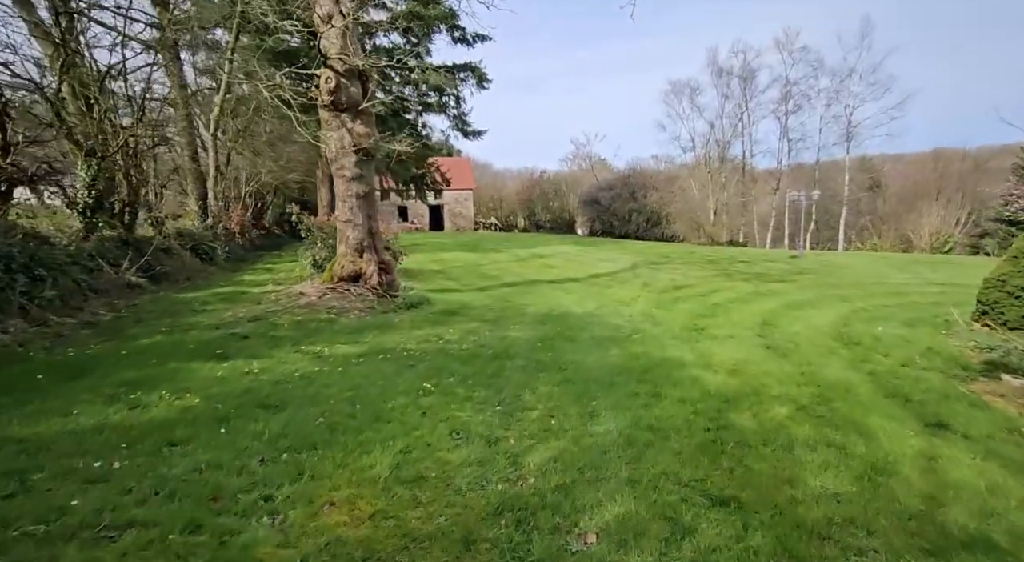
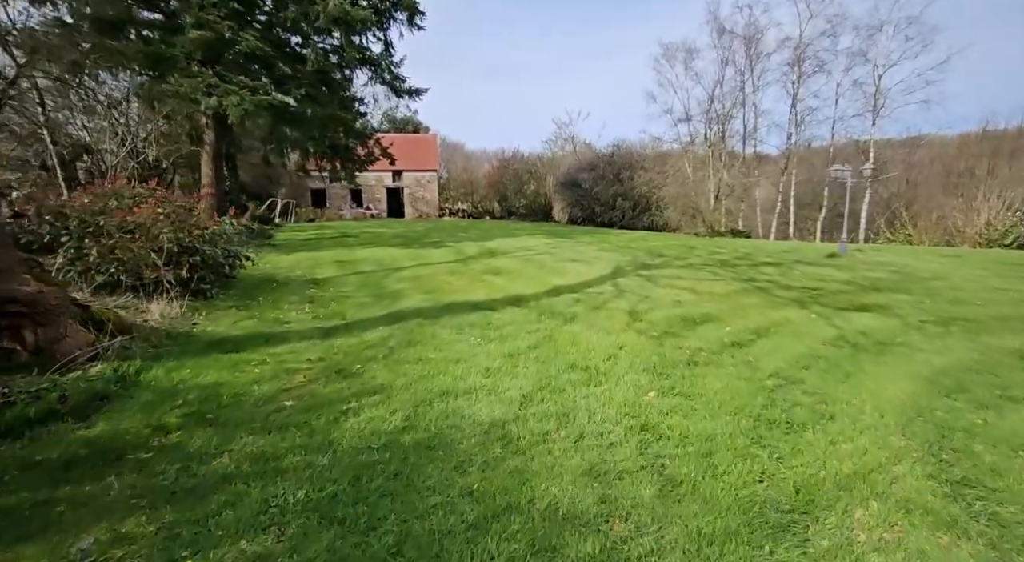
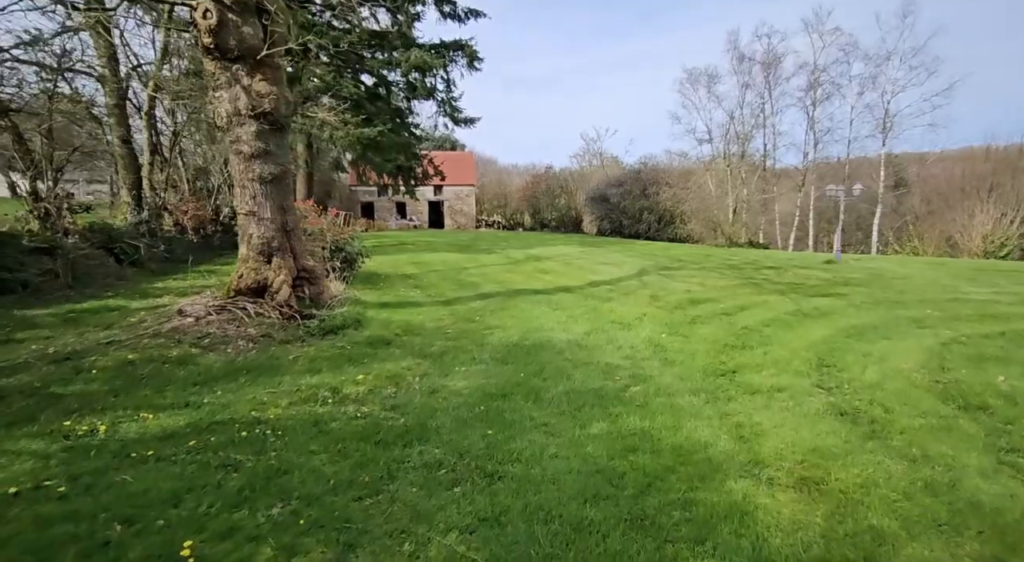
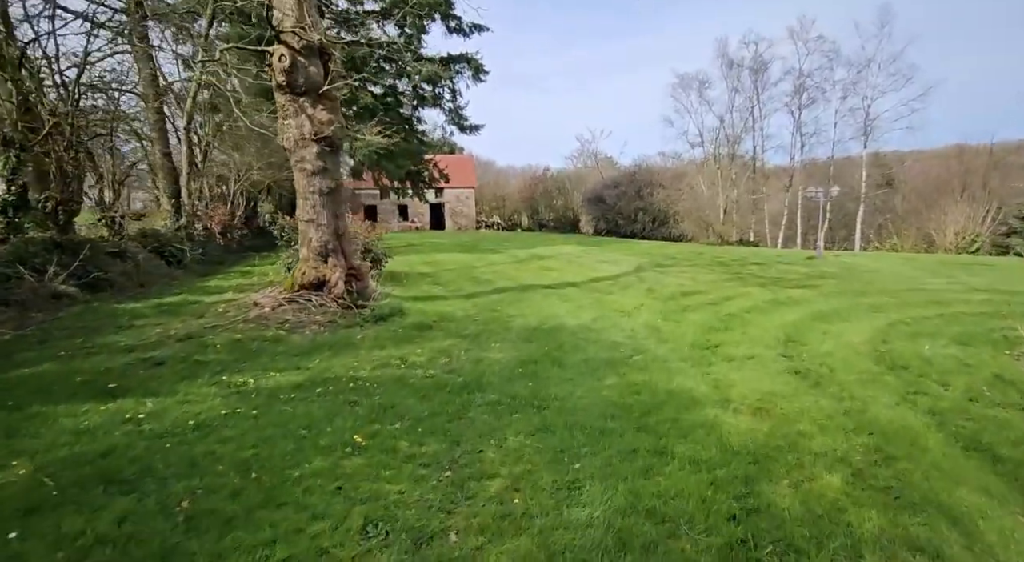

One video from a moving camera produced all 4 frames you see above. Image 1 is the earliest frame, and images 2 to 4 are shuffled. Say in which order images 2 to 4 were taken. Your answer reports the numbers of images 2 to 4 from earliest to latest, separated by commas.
4, 3, 2
